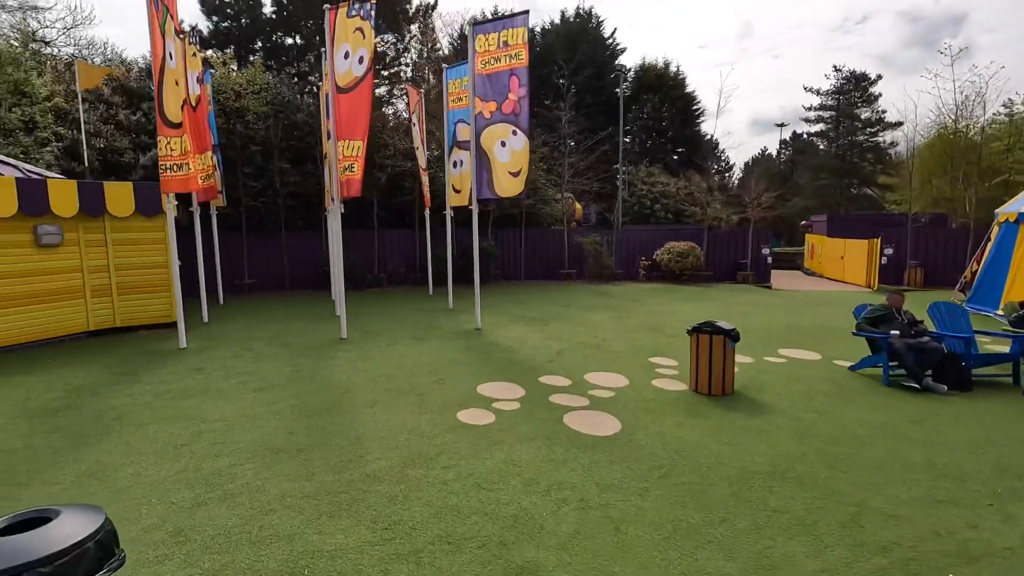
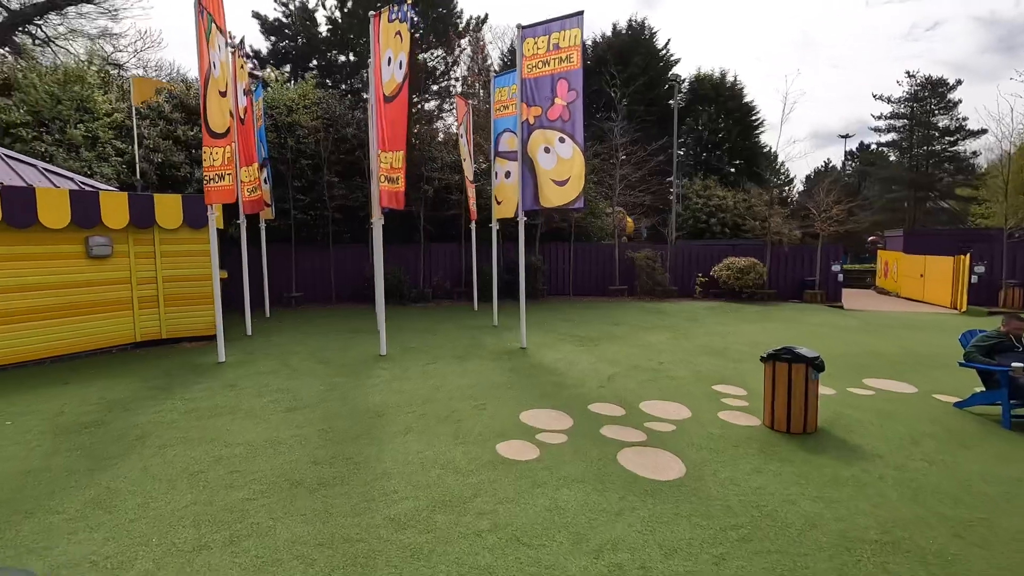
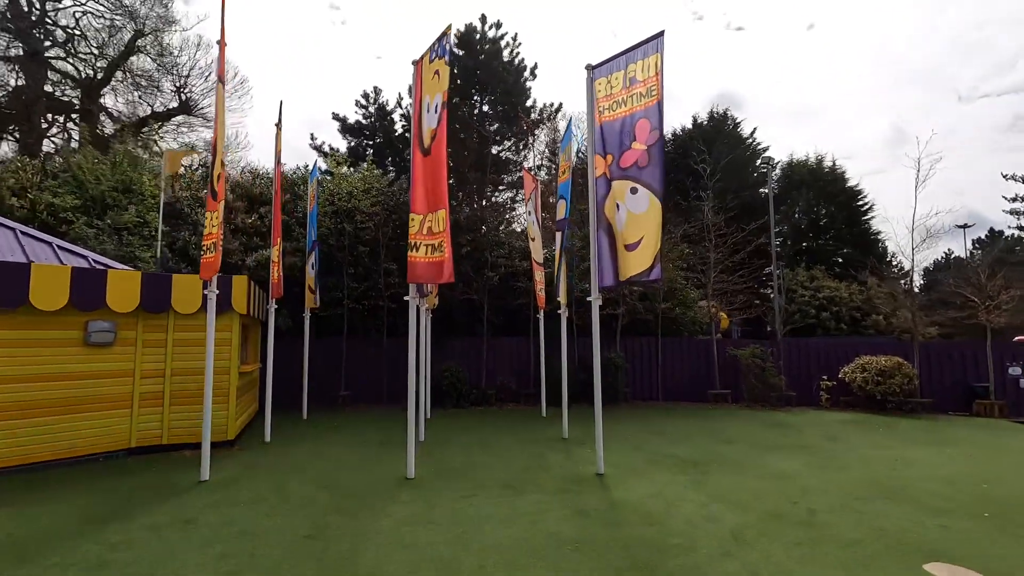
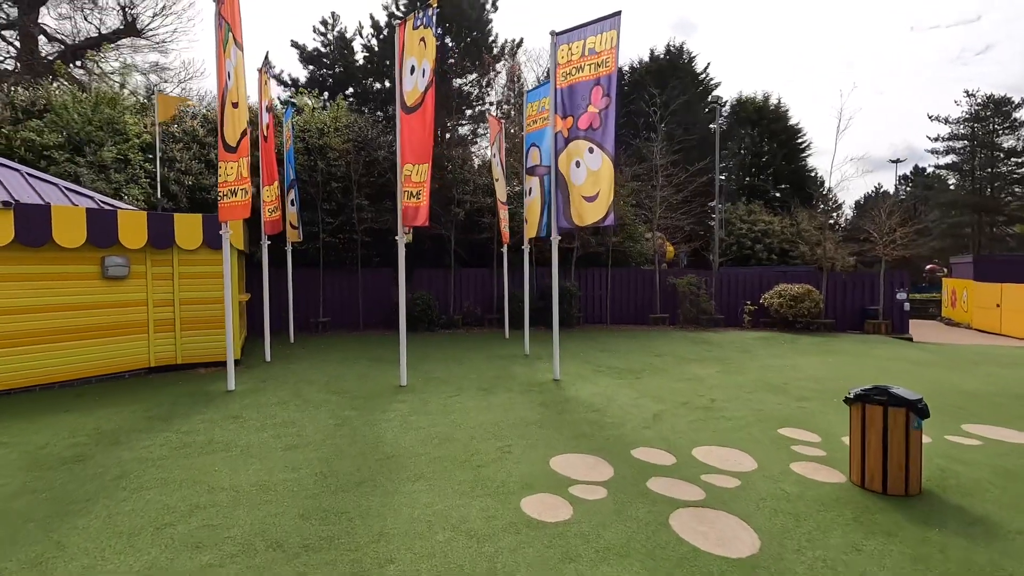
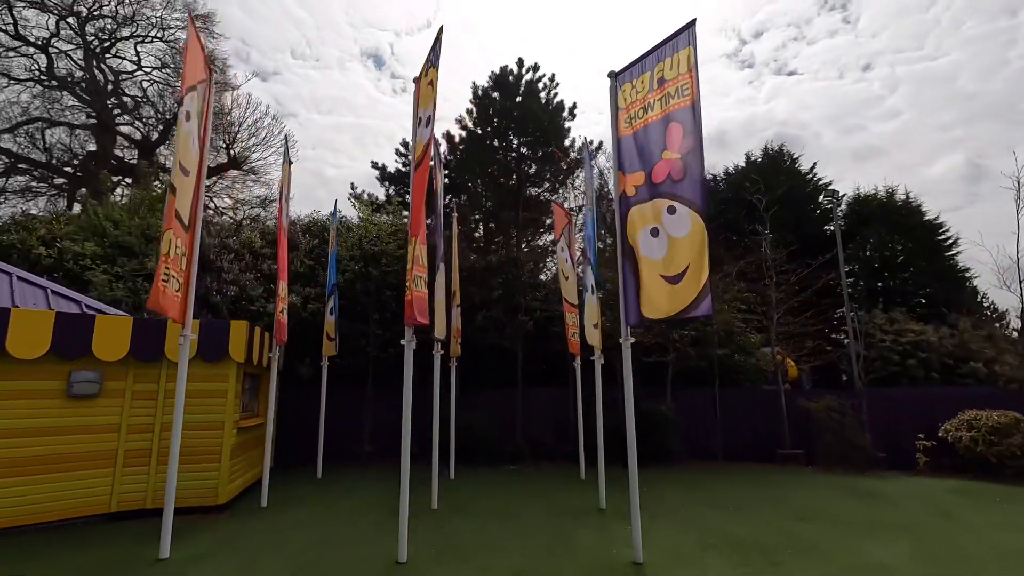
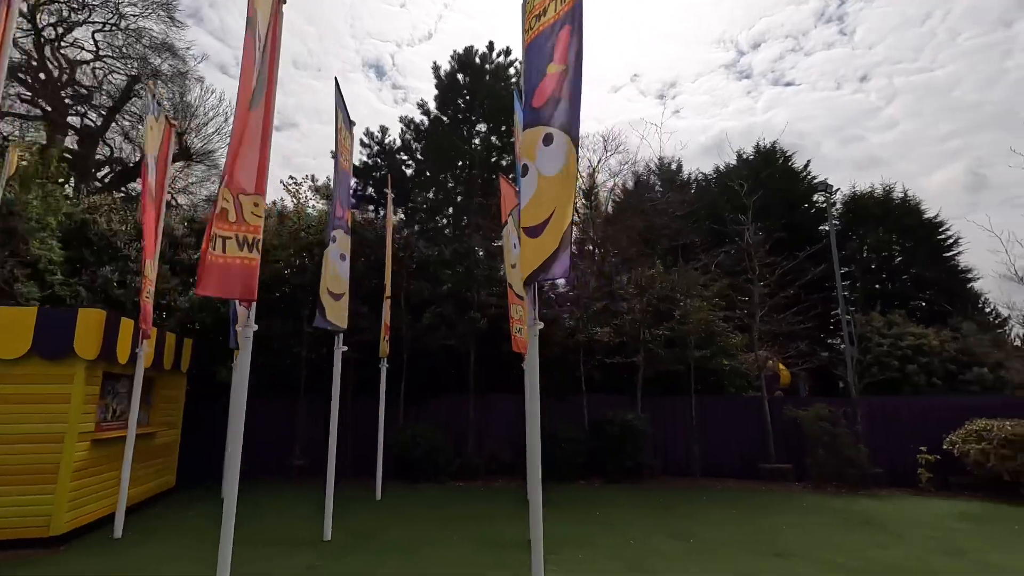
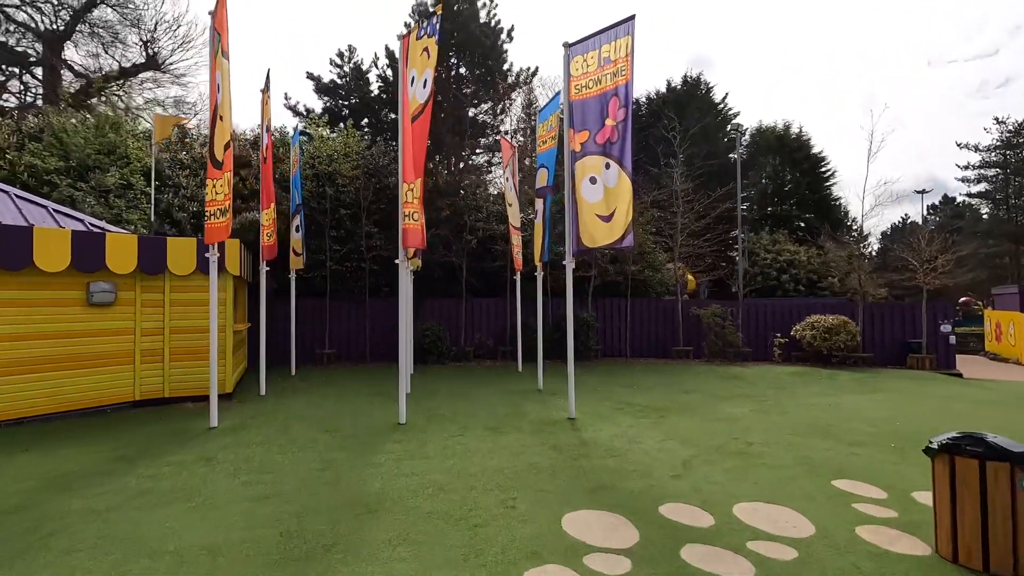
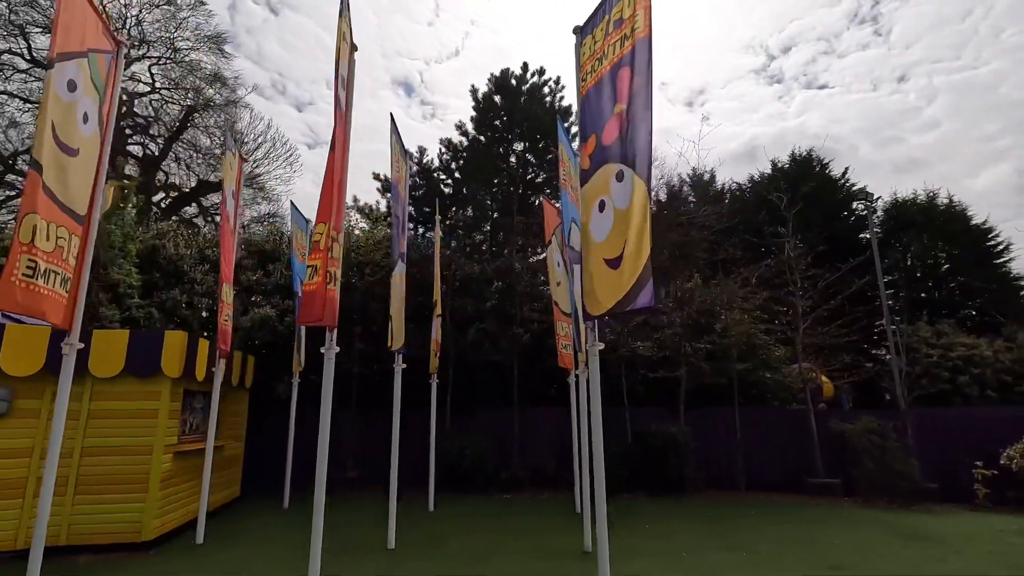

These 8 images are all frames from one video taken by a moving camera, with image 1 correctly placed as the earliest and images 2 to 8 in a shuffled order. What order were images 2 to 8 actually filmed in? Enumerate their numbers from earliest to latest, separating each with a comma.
2, 4, 7, 3, 5, 8, 6
